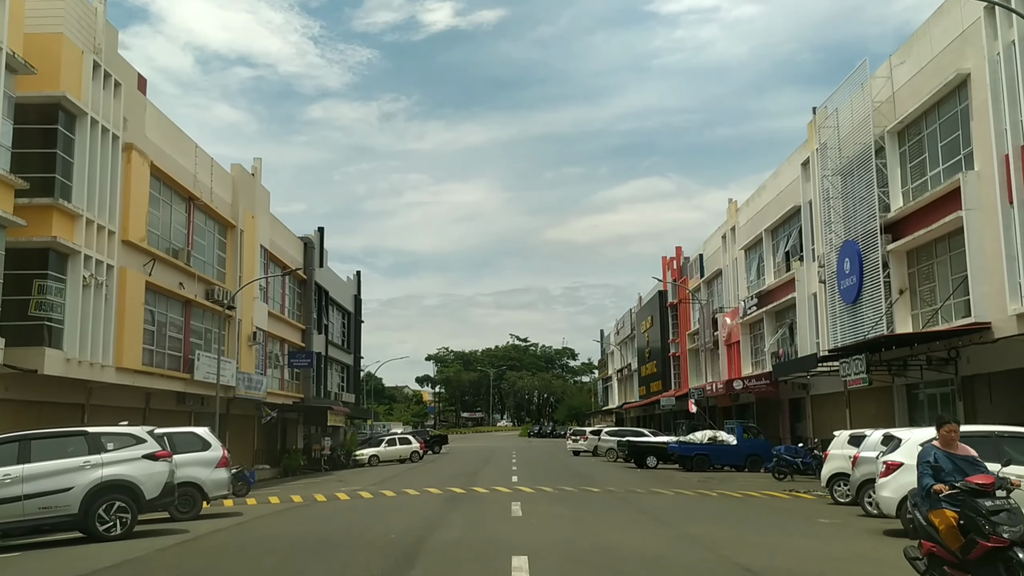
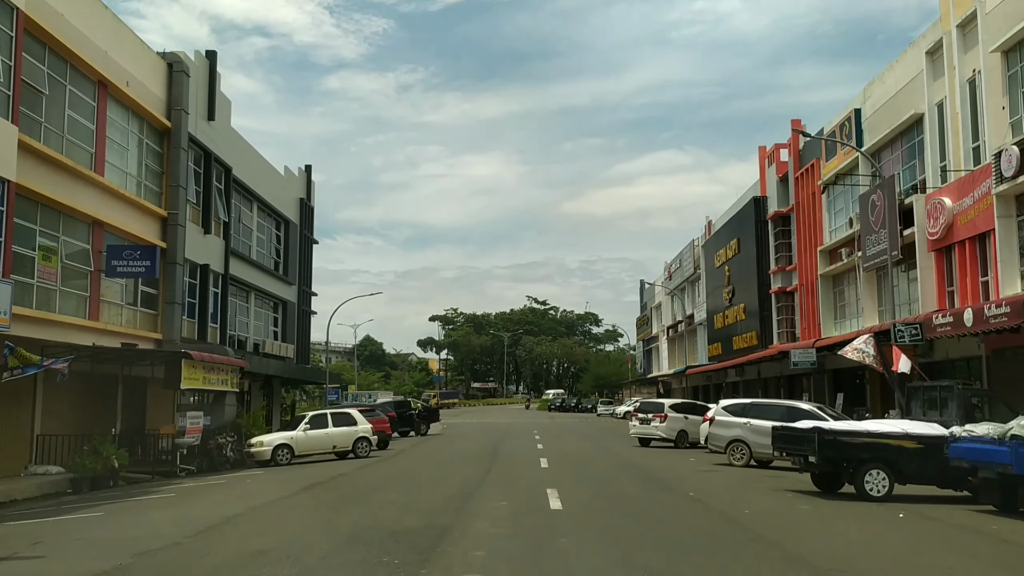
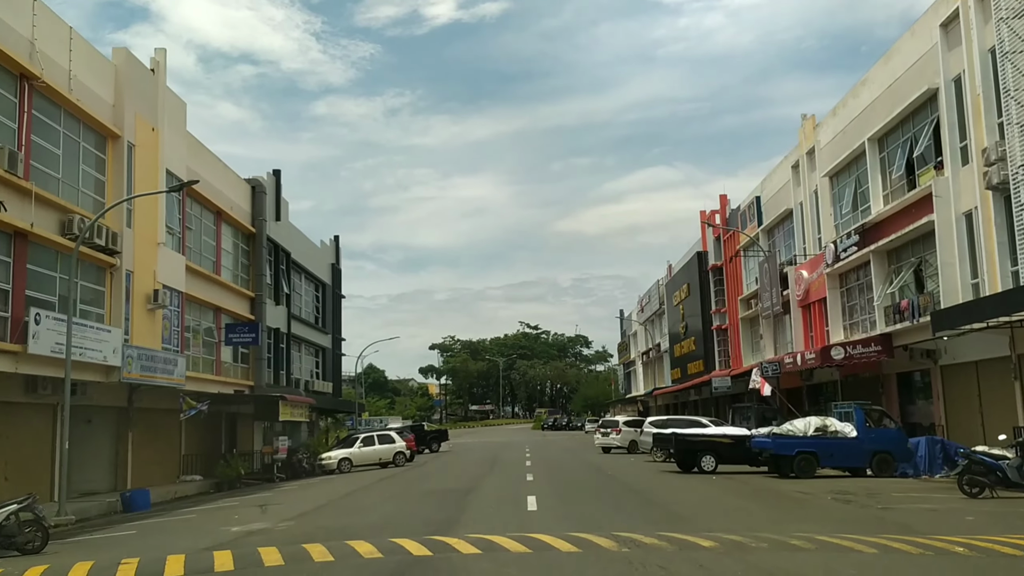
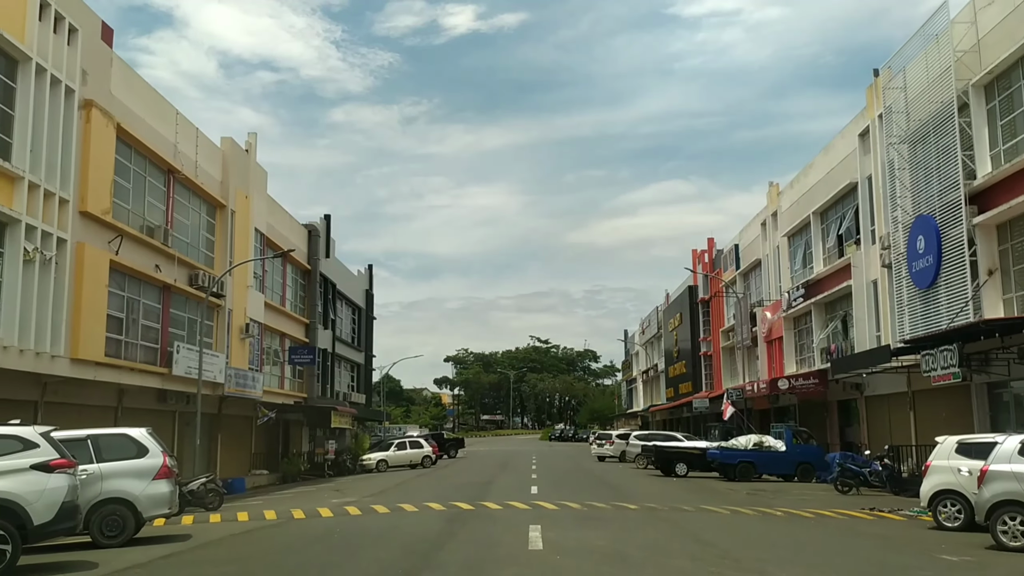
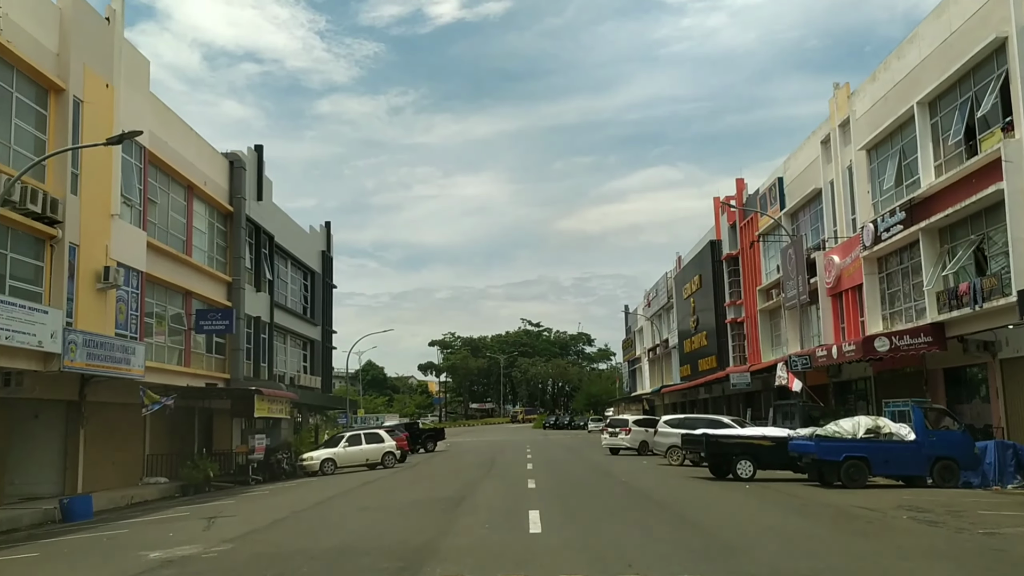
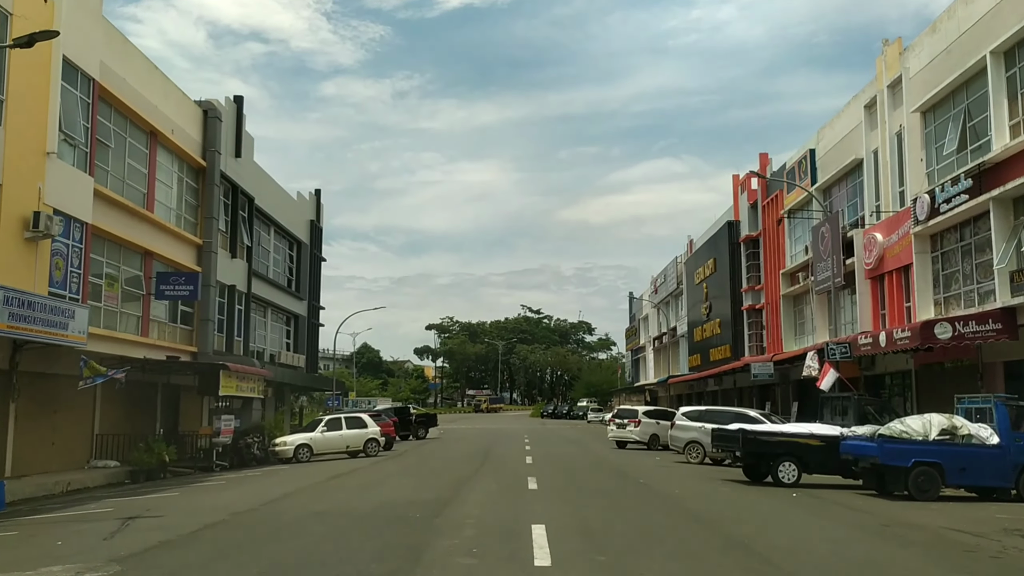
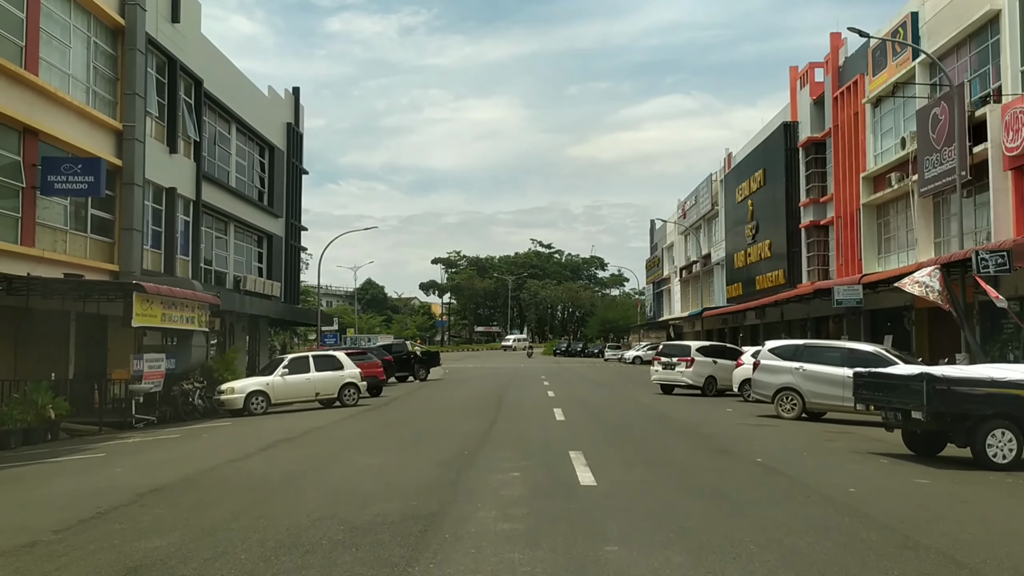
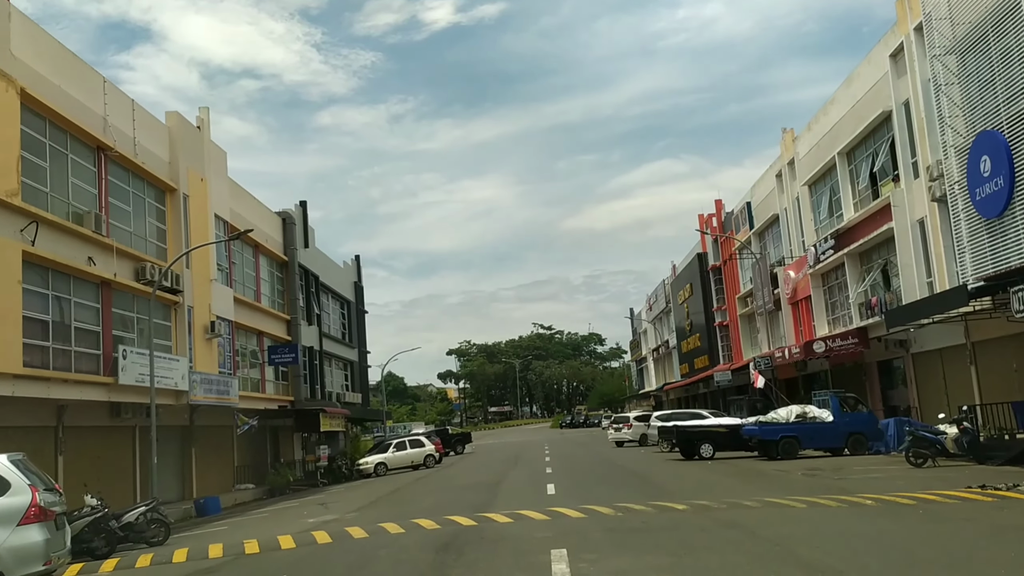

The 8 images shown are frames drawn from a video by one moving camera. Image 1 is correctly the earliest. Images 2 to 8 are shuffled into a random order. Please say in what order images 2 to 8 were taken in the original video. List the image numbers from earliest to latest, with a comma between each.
4, 8, 3, 5, 6, 2, 7
